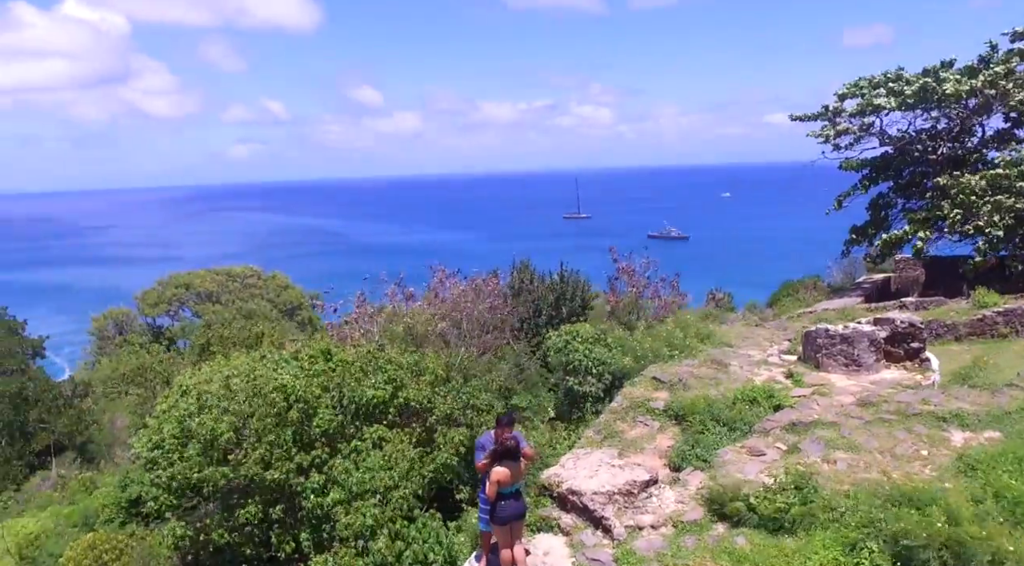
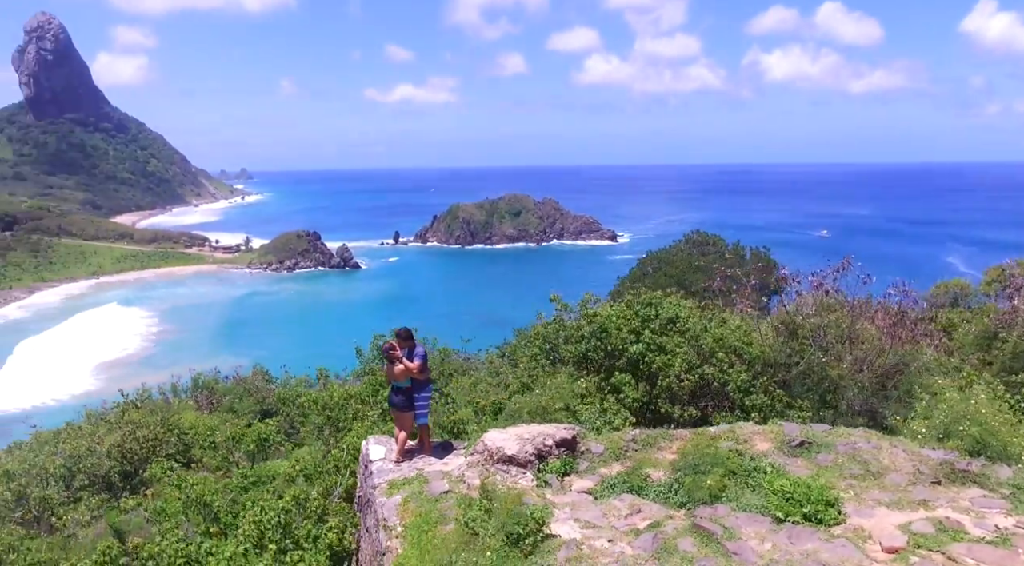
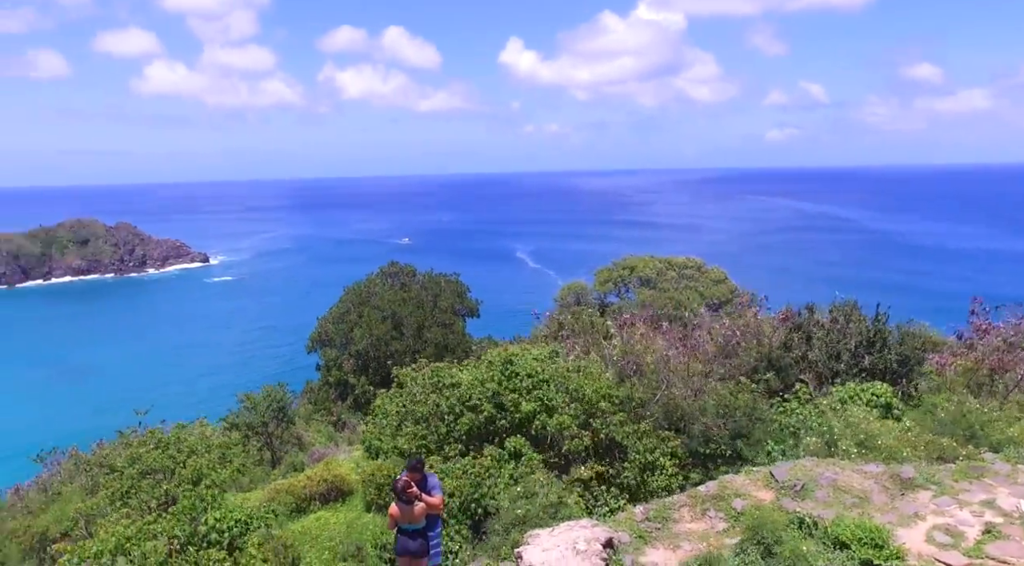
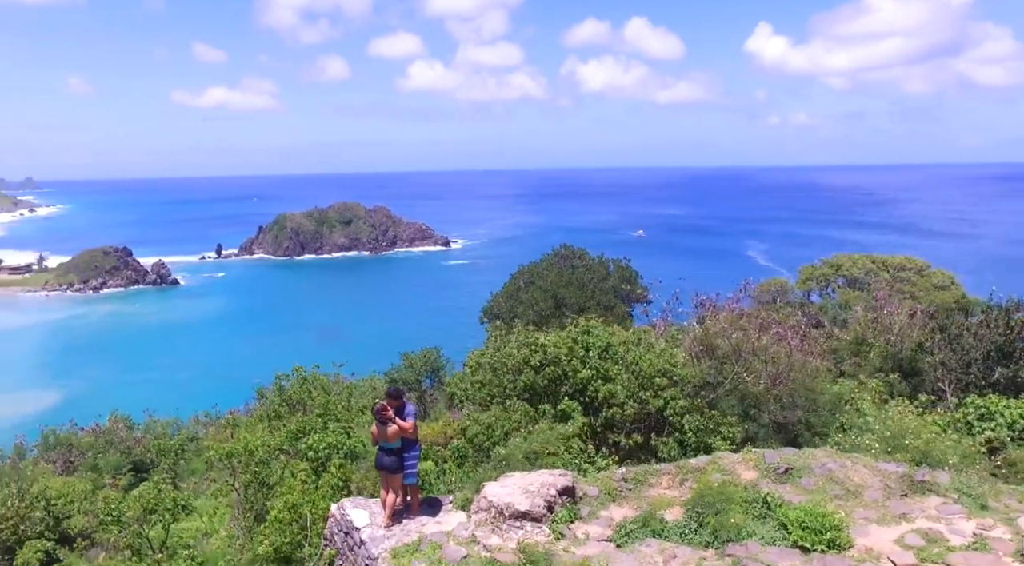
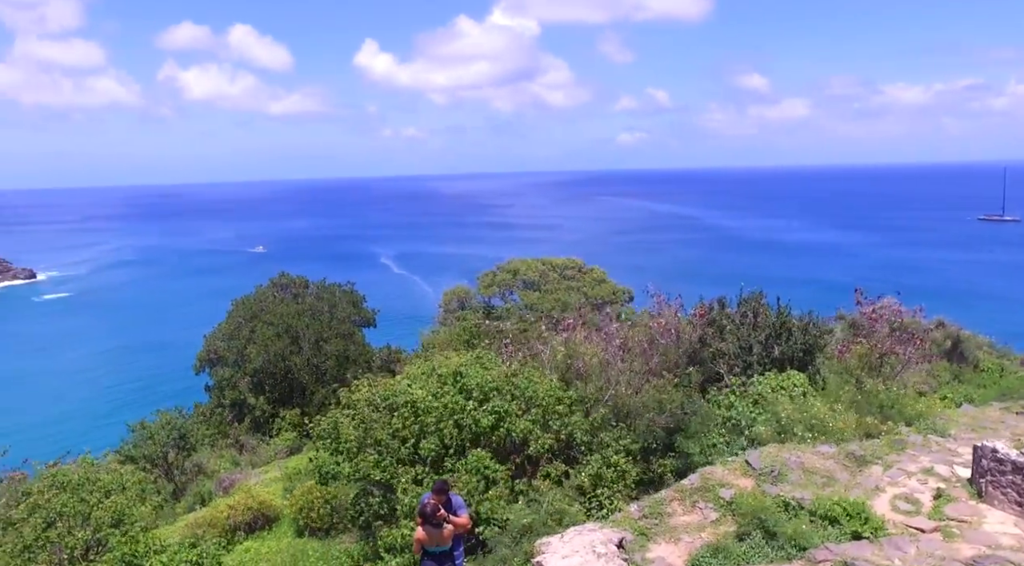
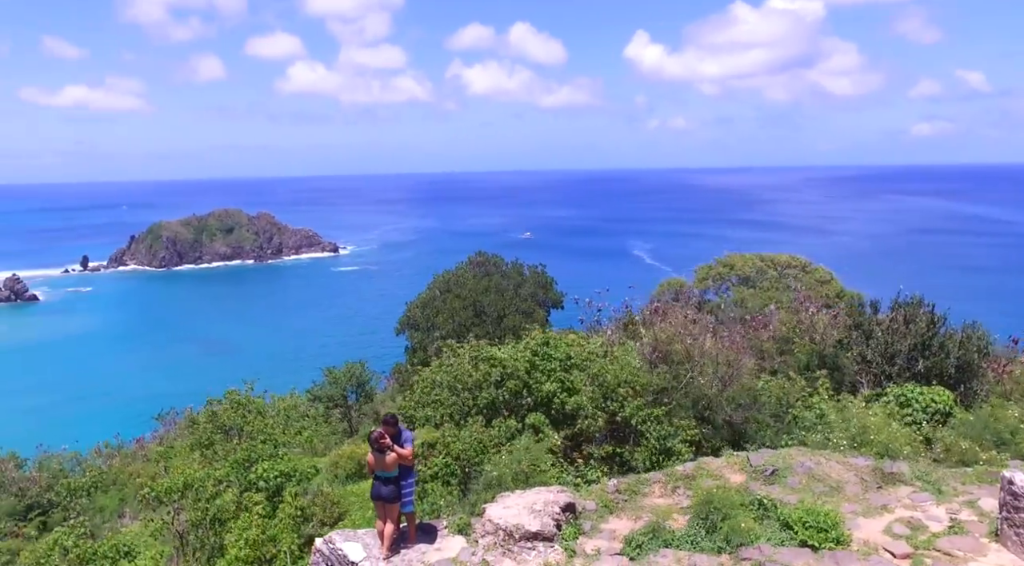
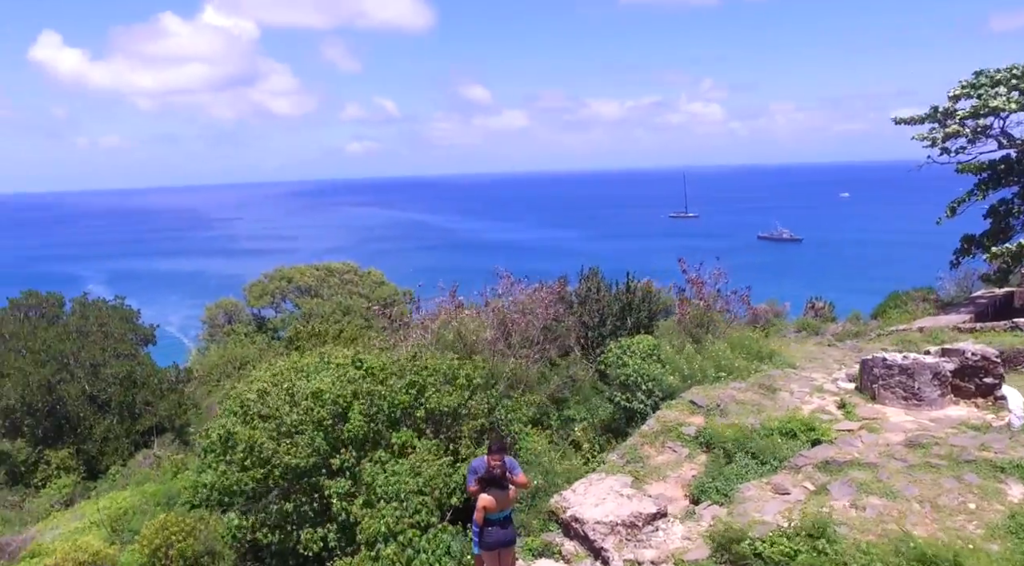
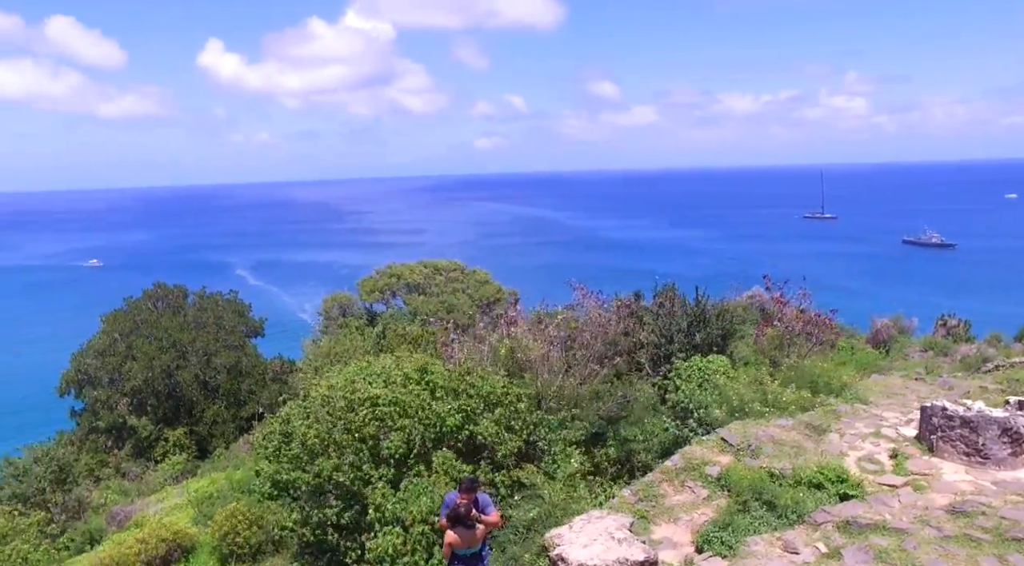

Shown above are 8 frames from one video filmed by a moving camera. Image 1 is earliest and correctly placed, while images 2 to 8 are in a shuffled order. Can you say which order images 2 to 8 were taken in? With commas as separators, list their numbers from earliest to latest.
7, 8, 5, 3, 6, 4, 2
